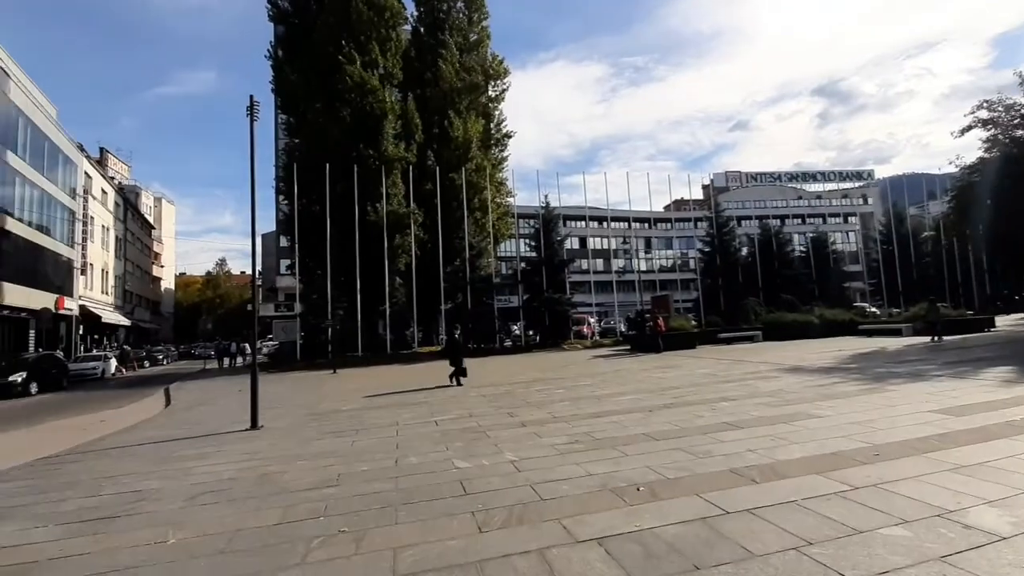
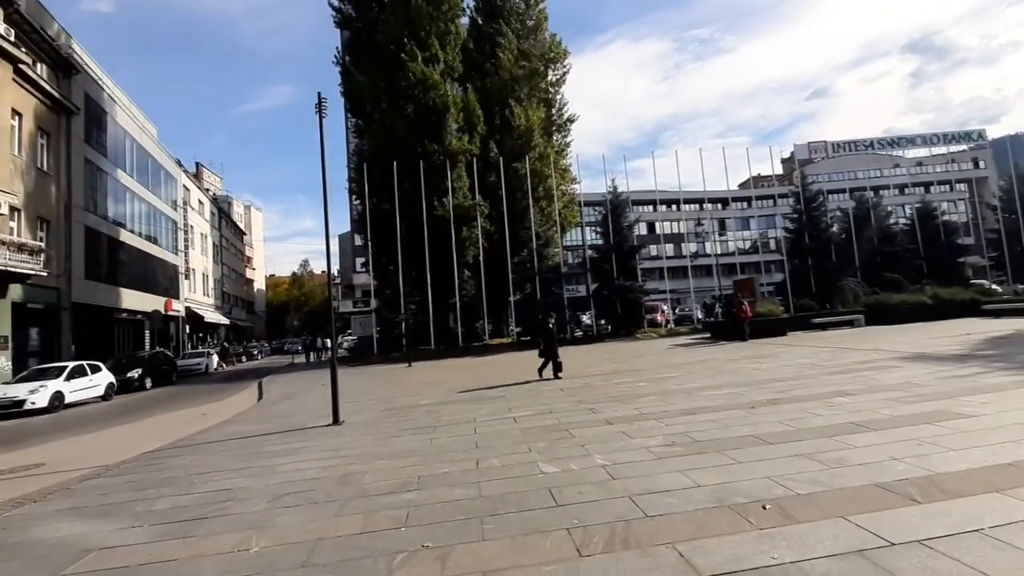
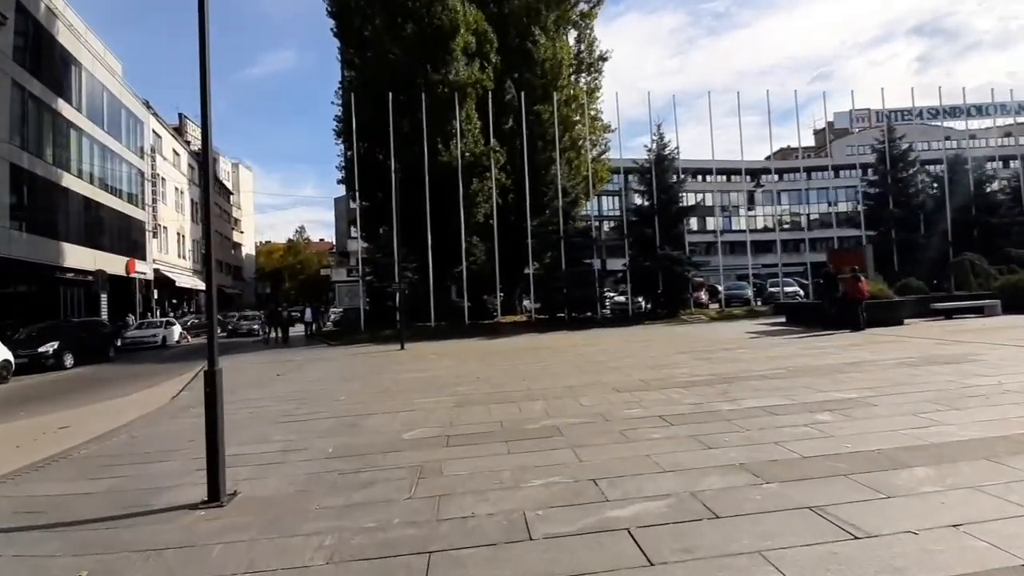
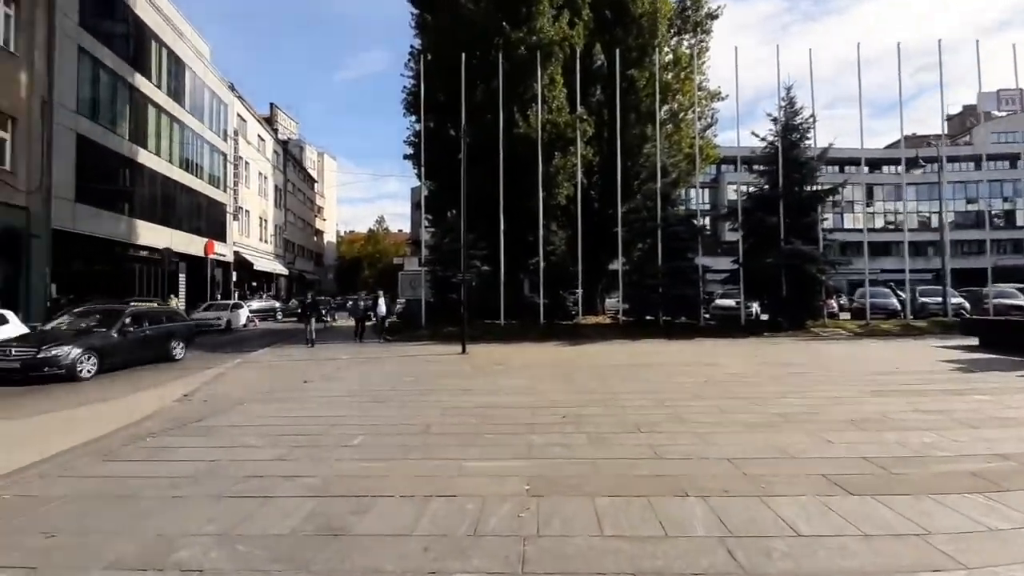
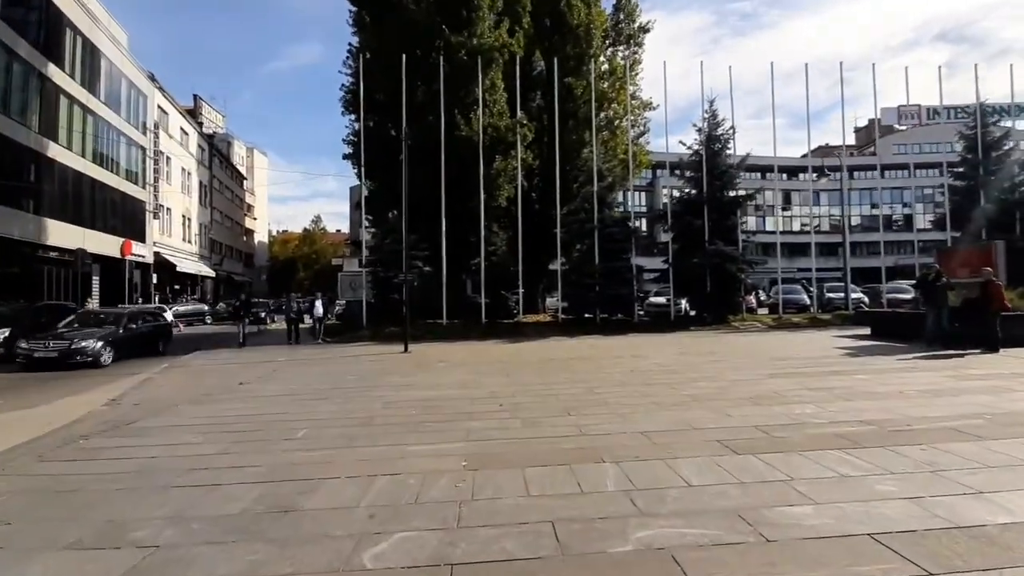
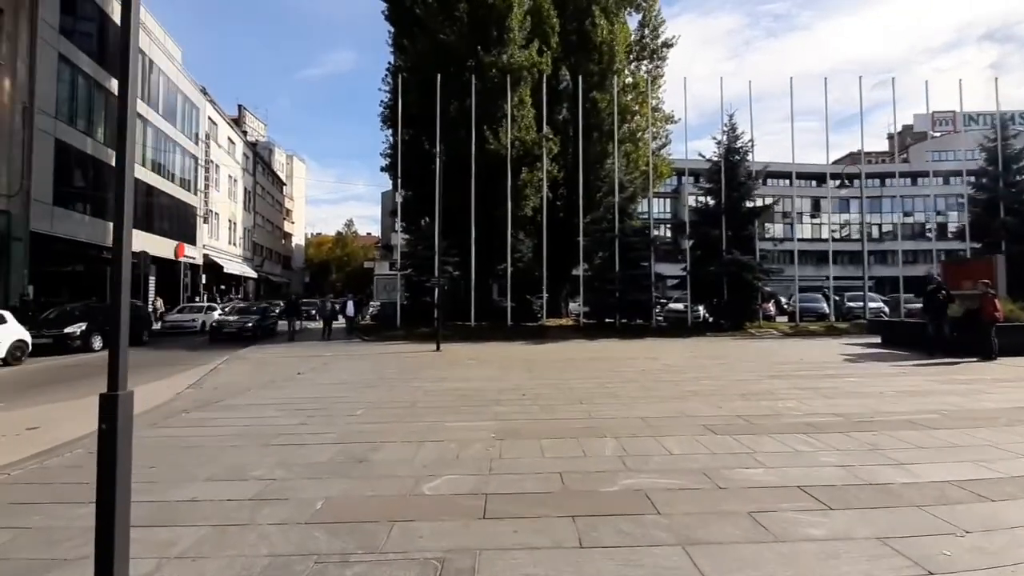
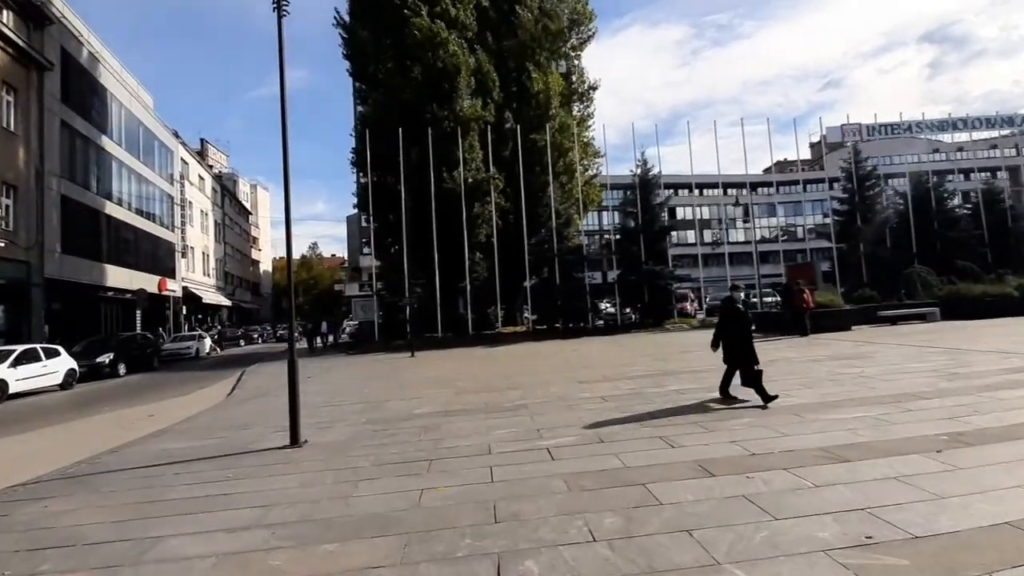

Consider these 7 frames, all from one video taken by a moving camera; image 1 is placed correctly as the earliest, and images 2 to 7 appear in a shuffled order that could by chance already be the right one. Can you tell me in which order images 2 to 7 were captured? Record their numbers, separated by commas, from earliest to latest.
2, 7, 3, 6, 5, 4
